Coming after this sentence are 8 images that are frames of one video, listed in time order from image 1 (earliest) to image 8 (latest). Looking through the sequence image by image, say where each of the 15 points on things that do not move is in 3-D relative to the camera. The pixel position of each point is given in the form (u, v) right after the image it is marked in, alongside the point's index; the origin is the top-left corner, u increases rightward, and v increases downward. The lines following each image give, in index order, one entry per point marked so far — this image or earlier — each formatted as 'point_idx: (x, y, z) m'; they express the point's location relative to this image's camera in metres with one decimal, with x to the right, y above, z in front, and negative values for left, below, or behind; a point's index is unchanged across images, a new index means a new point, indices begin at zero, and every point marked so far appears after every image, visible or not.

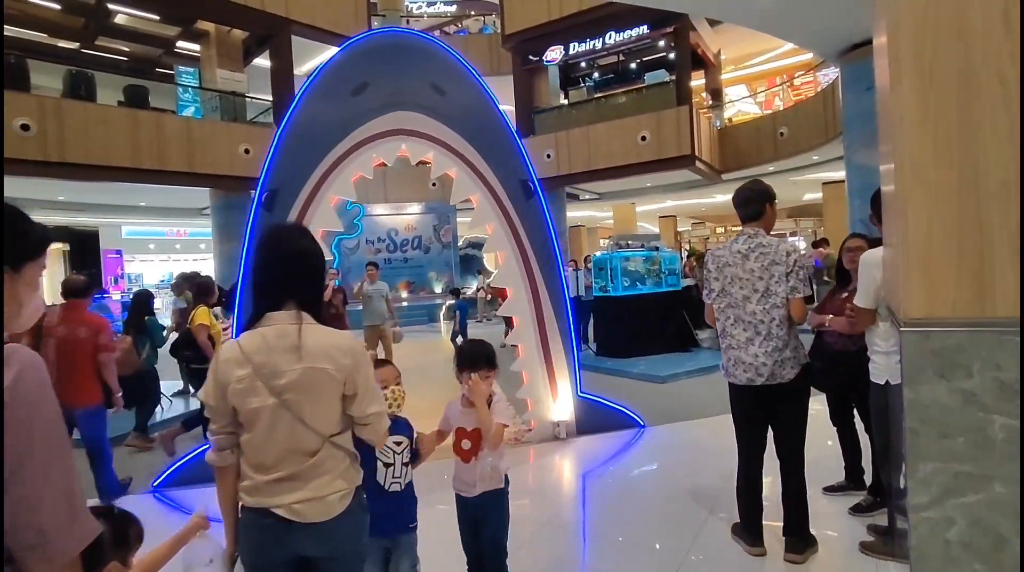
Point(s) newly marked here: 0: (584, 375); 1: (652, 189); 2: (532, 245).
0: (+0.8, -1.1, +6.7) m
1: (+4.2, +2.9, +16.6) m
2: (+0.1, +0.3, +4.1) m
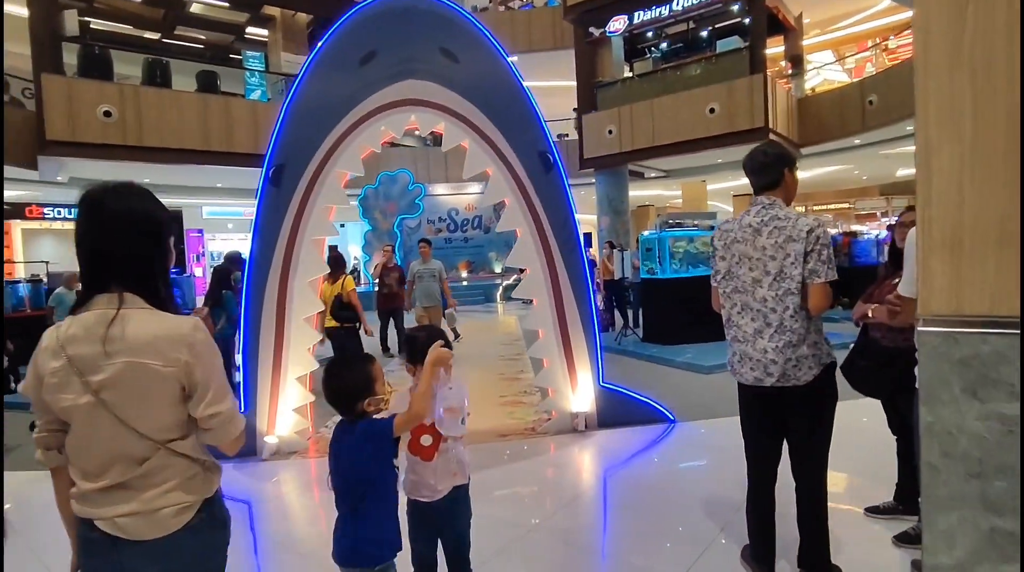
0: (+1.3, -0.9, +6.3) m
1: (+5.9, +3.4, +15.6) m
2: (+0.3, +0.4, +3.8) m
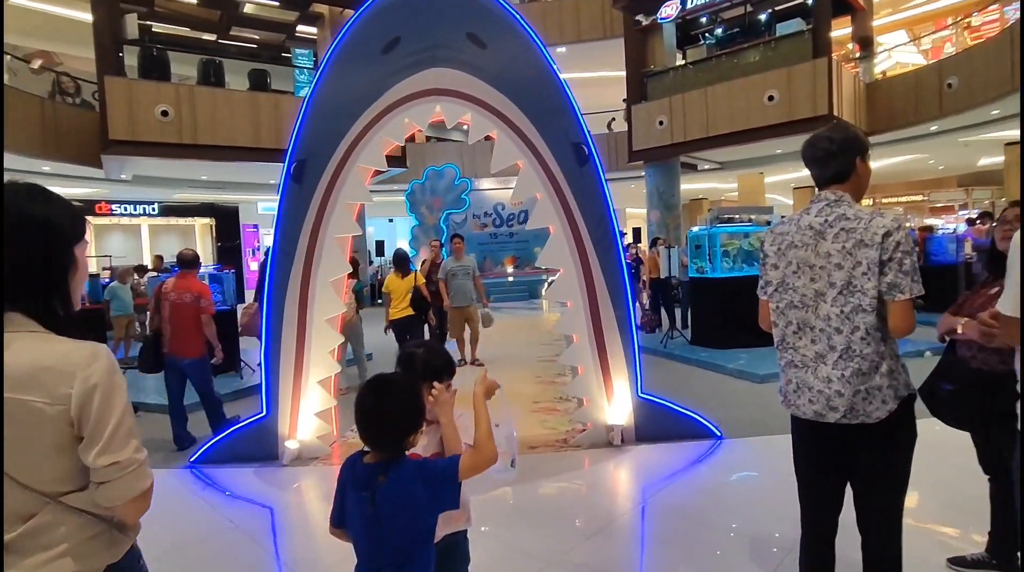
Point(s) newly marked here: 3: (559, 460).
0: (+1.7, -0.9, +6.0) m
1: (+7.1, +3.4, +14.8) m
2: (+0.5, +0.4, +3.5) m
3: (+0.3, -1.1, +3.5) m
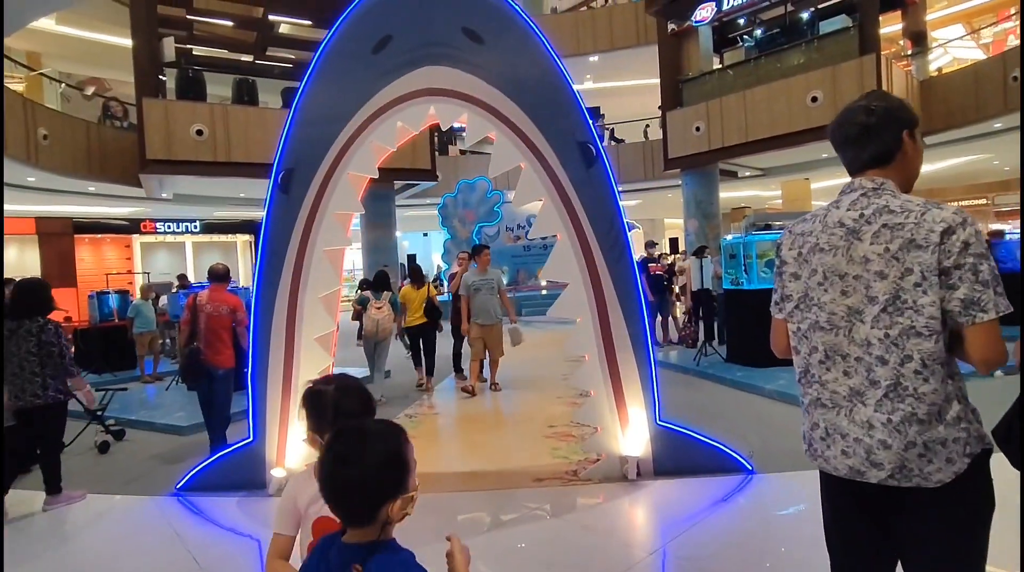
0: (+1.8, -1.0, +5.5) m
1: (+7.9, +3.1, +14.0) m
2: (+0.5, +0.3, +3.1) m
3: (+0.3, -1.2, +3.2) m
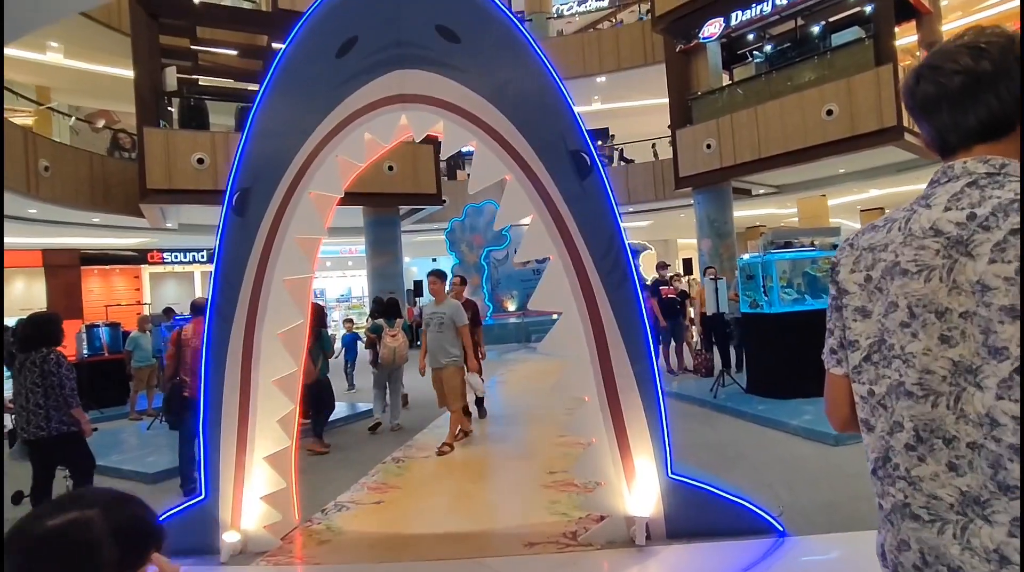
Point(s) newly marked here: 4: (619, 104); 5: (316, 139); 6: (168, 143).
0: (+1.8, -1.2, +5.0) m
1: (+8.0, +2.7, +13.5) m
2: (+0.4, +0.2, +2.7) m
3: (+0.3, -1.3, +2.7) m
4: (+3.5, +6.0, +18.5) m
5: (-1.0, +0.8, +2.9) m
6: (-6.7, +2.8, +10.9) m
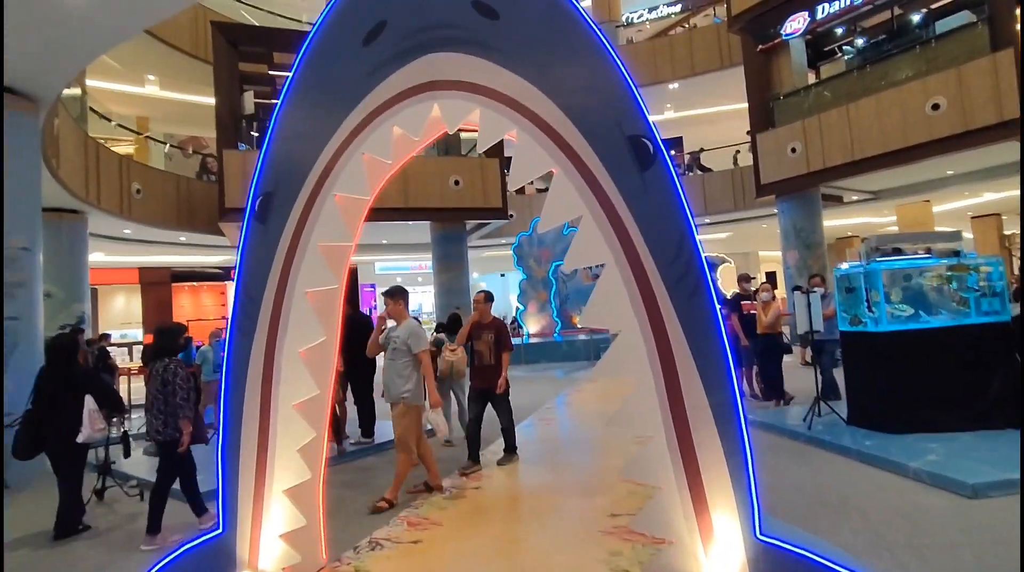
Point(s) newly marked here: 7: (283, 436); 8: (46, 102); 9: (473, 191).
0: (+2.3, -1.3, +4.3) m
1: (+9.5, +2.4, +12.0) m
2: (+0.6, +0.1, +2.2) m
3: (+0.4, -1.4, +2.2) m
4: (+5.7, +5.5, +17.6) m
5: (-0.8, +0.7, +2.6) m
6: (-5.4, +2.5, +11.3) m
7: (-1.1, -0.7, +2.6) m
8: (-5.0, +2.0, +6.1) m
9: (-0.9, +2.1, +12.6) m
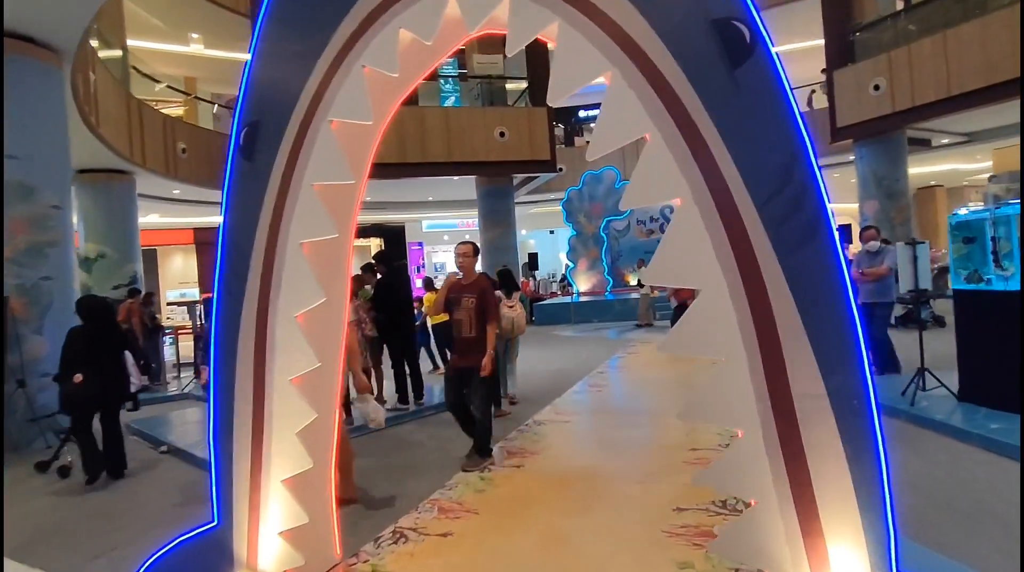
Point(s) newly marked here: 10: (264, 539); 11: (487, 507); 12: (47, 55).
0: (+2.6, -1.0, +3.6) m
1: (+10.4, +3.3, +10.4) m
2: (+0.7, +0.3, +1.6) m
3: (+0.6, -1.2, +1.7) m
4: (+7.1, +6.8, +16.1) m
5: (-0.6, +0.9, +2.0) m
6: (-4.5, +3.3, +11.0) m
7: (-0.9, -0.5, +2.2) m
8: (-4.6, +2.4, +5.8) m
9: (+0.2, +3.1, +11.9) m
10: (-1.0, -1.0, +2.2) m
11: (-0.1, -1.2, +3.0) m
12: (-4.7, +2.3, +5.6) m
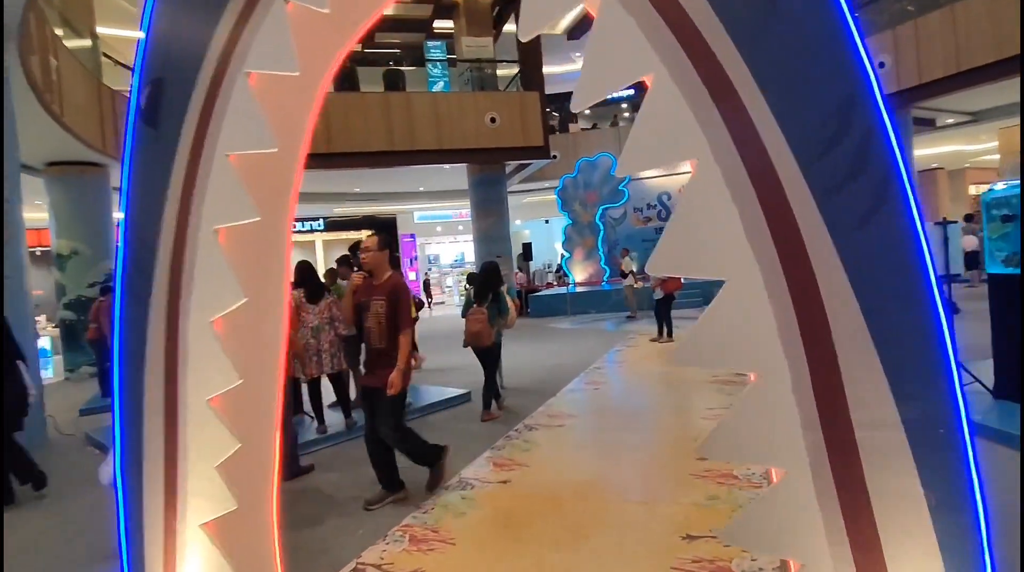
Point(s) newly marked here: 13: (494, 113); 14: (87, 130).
0: (+2.5, -0.9, +3.2) m
1: (+10.3, +3.6, +10.0) m
2: (+0.6, +0.3, +1.2) m
3: (+0.5, -1.2, +1.3) m
4: (+6.8, +7.1, +15.6) m
5: (-0.7, +0.9, +1.6) m
6: (-4.6, +3.4, +10.5) m
7: (-1.0, -0.5, +1.8) m
8: (-4.7, +2.4, +5.3) m
9: (0.0, +3.2, +11.5) m
10: (-1.0, -1.0, +1.8) m
11: (-0.2, -1.2, +2.6) m
12: (-4.8, +2.3, +5.2) m
13: (-0.4, +3.5, +11.2) m
14: (-6.6, +2.4, +8.7) m
